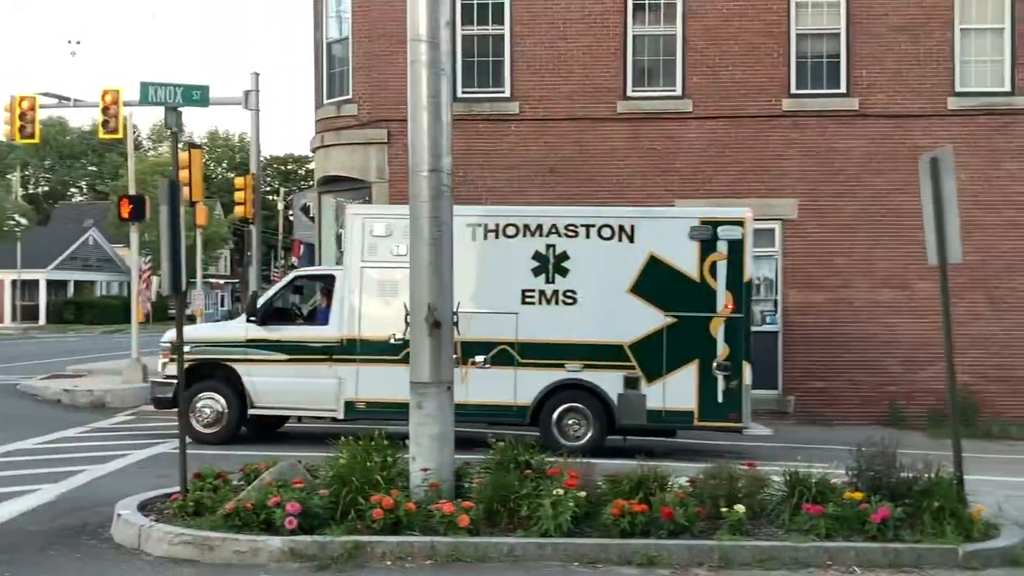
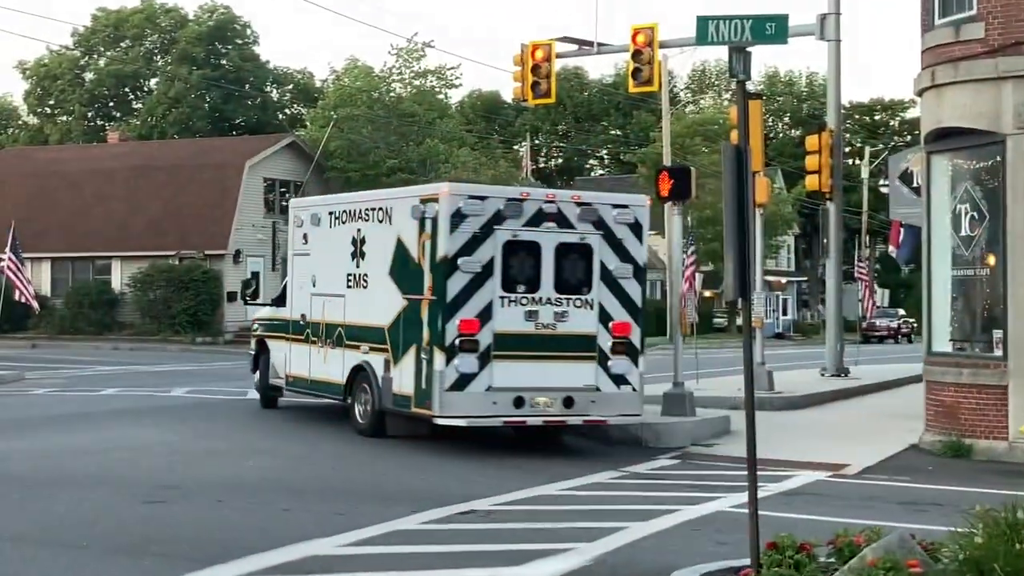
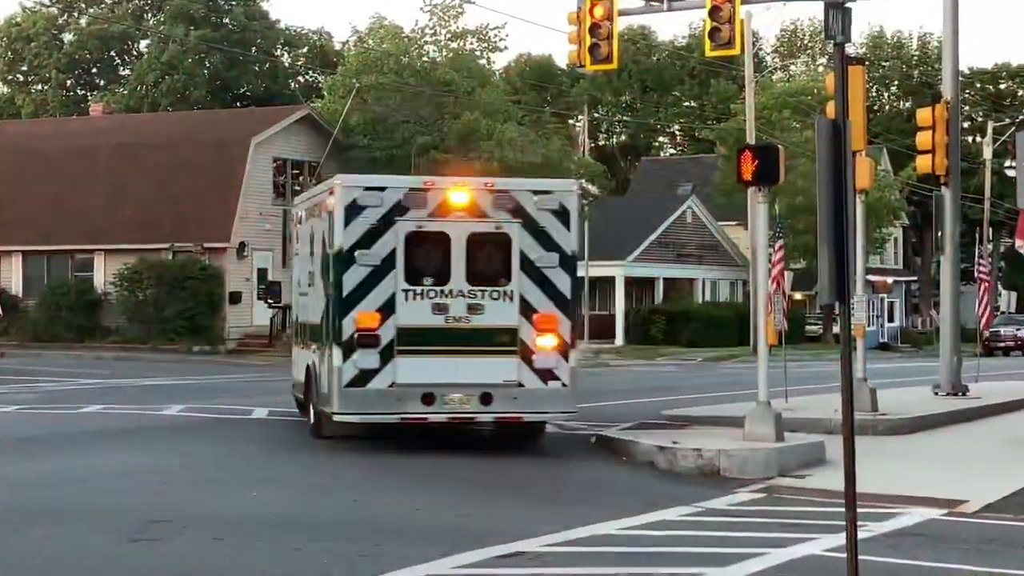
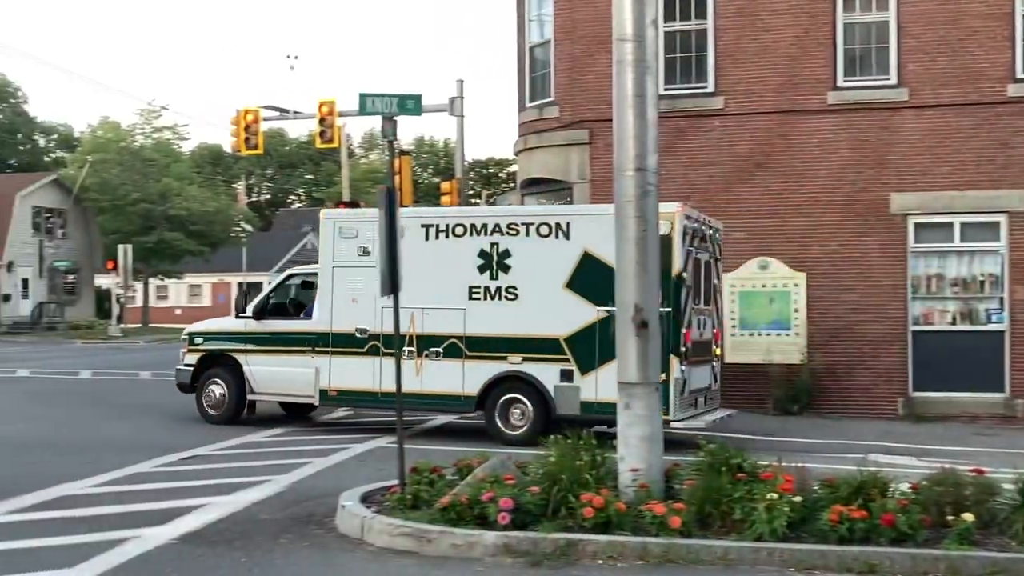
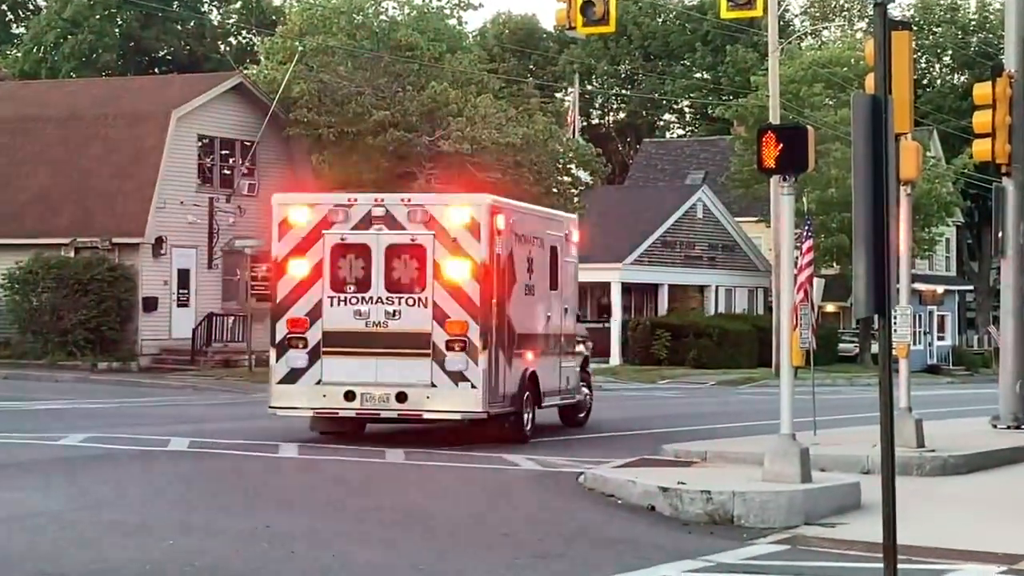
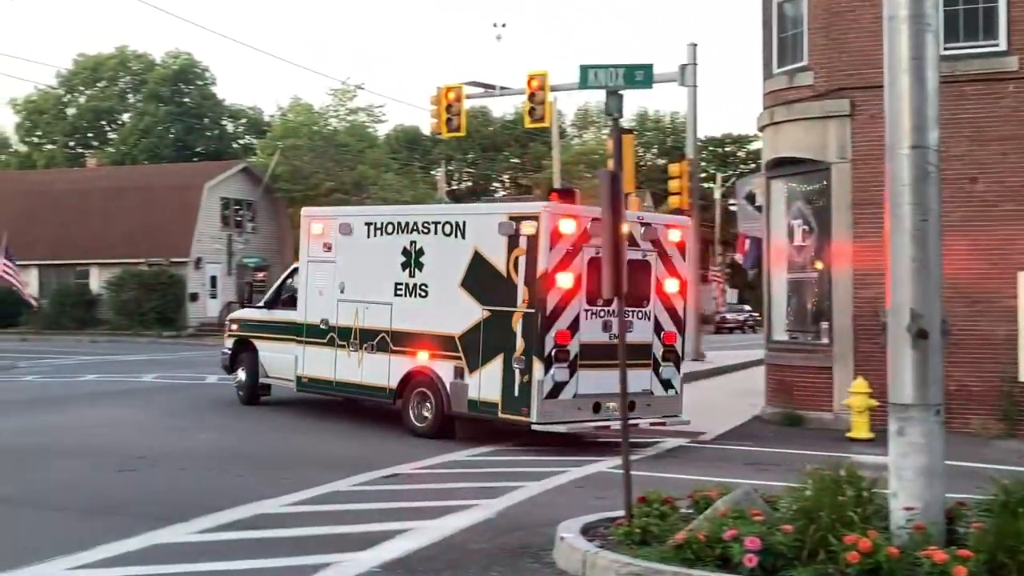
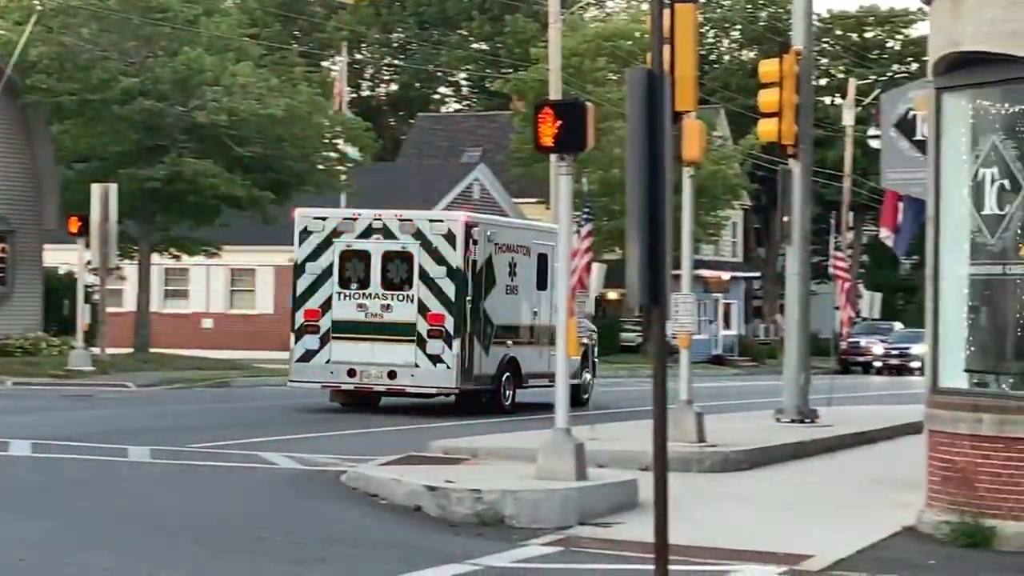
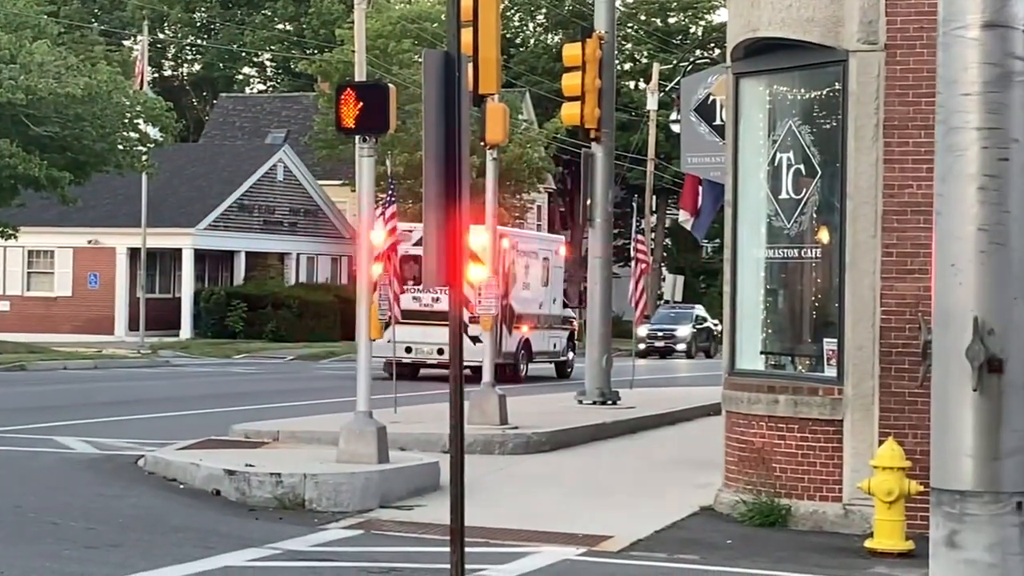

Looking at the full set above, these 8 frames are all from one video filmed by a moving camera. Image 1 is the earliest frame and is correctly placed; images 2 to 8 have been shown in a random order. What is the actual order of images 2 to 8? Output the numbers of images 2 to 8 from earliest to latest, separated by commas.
4, 6, 2, 3, 5, 7, 8
